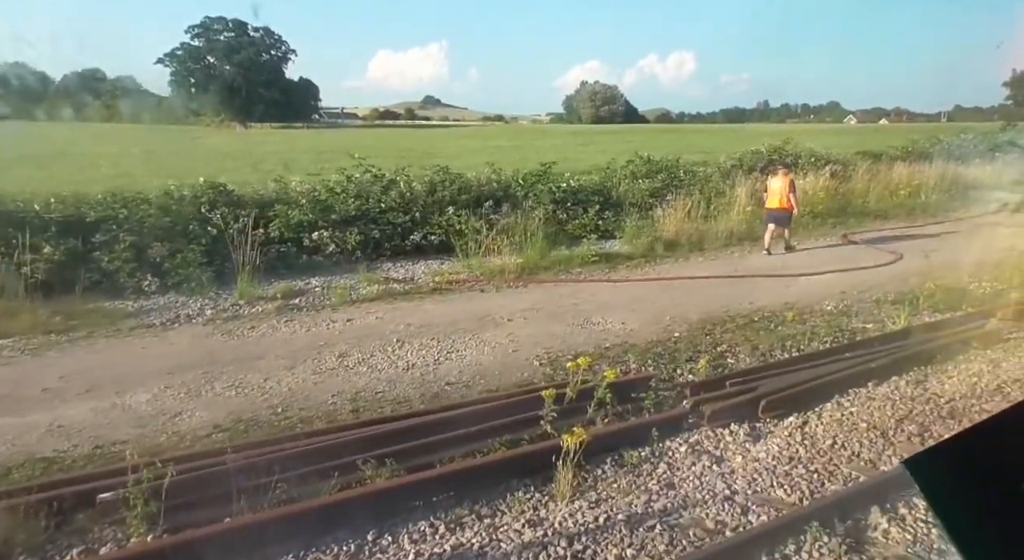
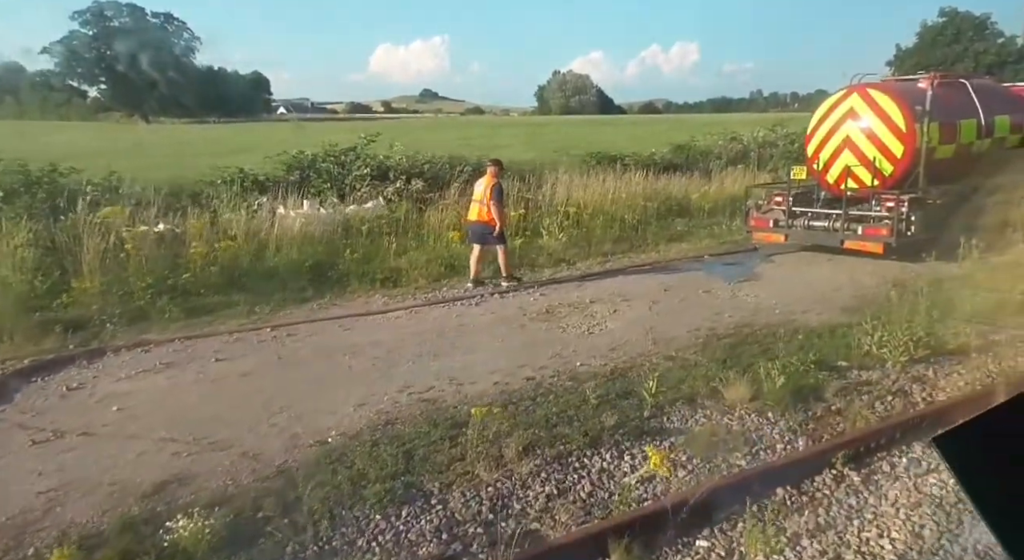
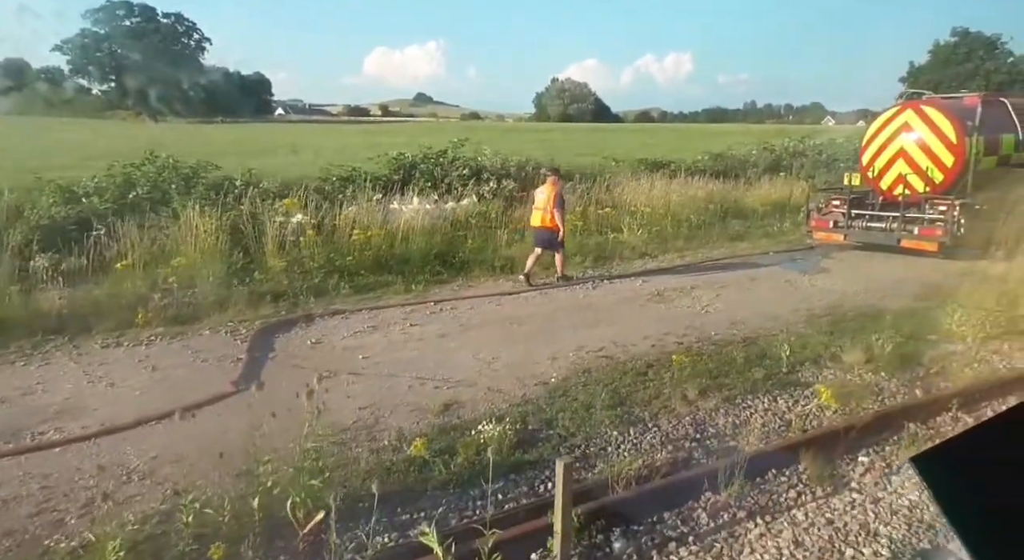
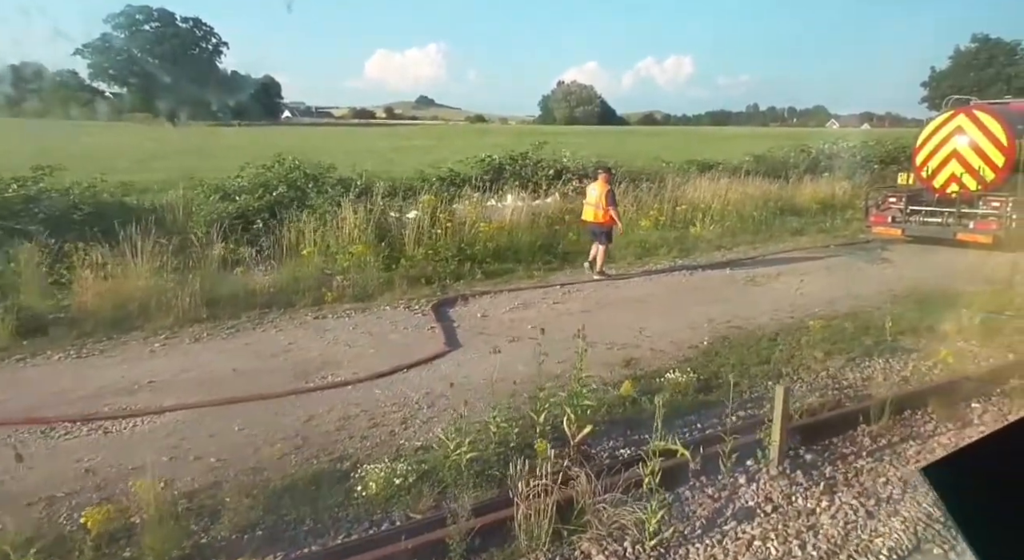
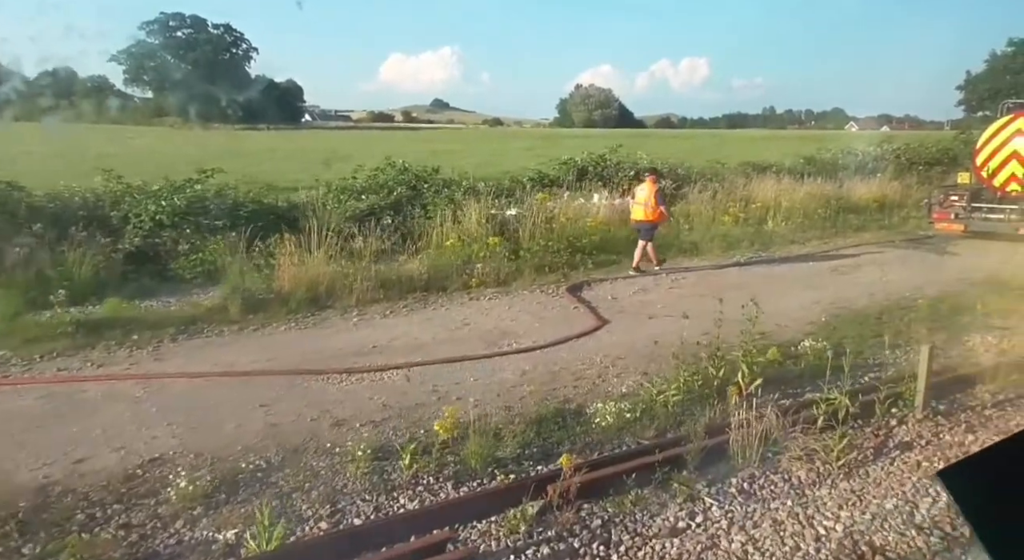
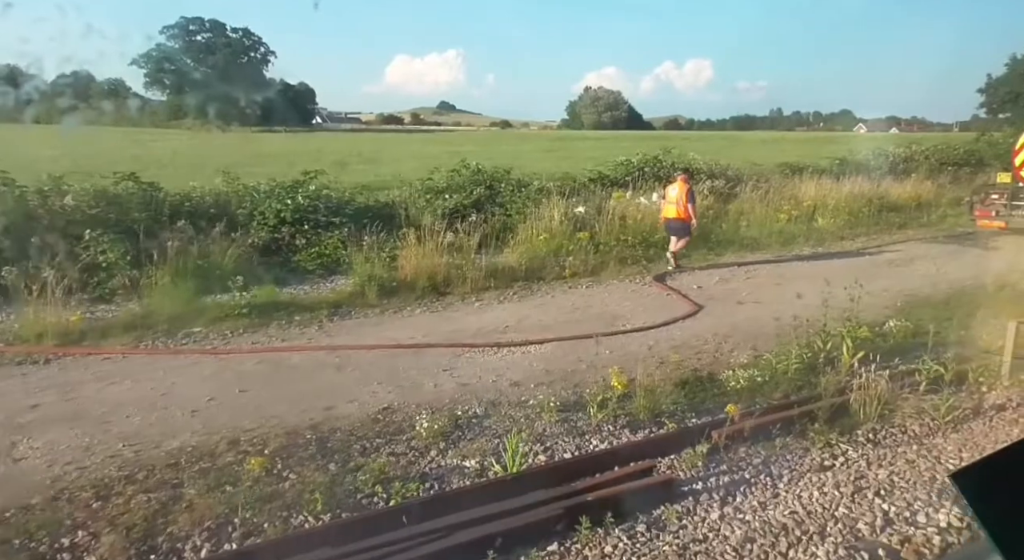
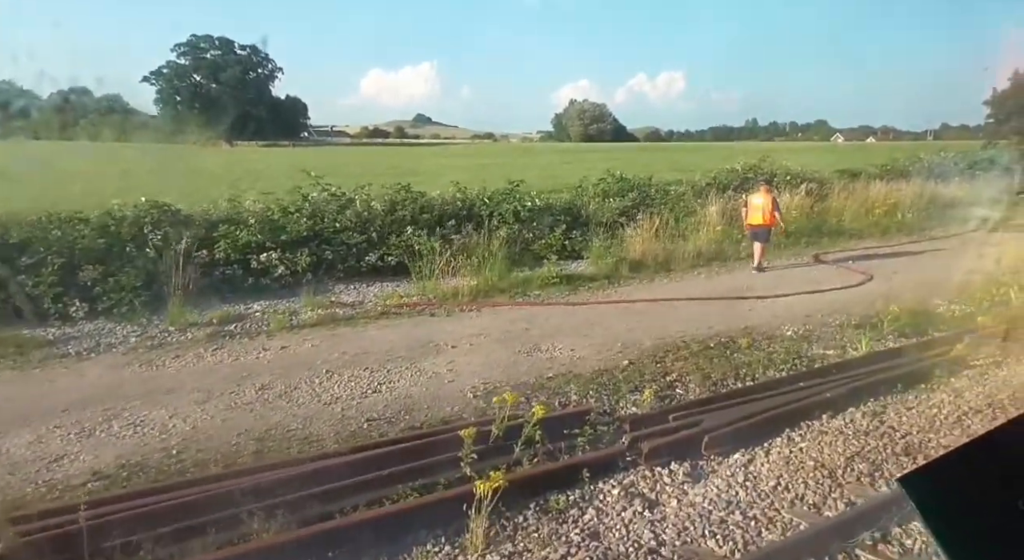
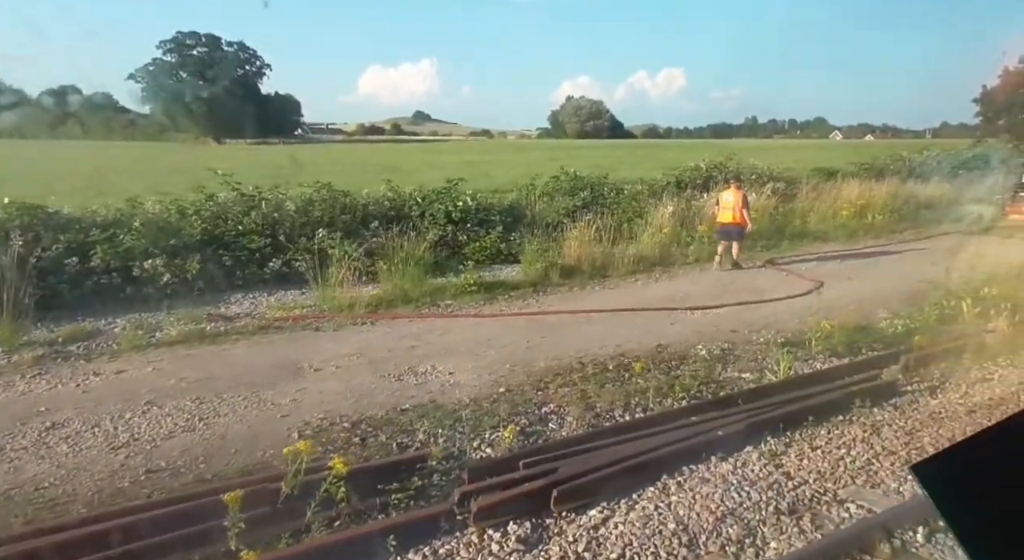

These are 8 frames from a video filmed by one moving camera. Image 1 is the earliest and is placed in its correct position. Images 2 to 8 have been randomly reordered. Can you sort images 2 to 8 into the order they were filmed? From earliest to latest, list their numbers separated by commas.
7, 8, 6, 5, 4, 3, 2
